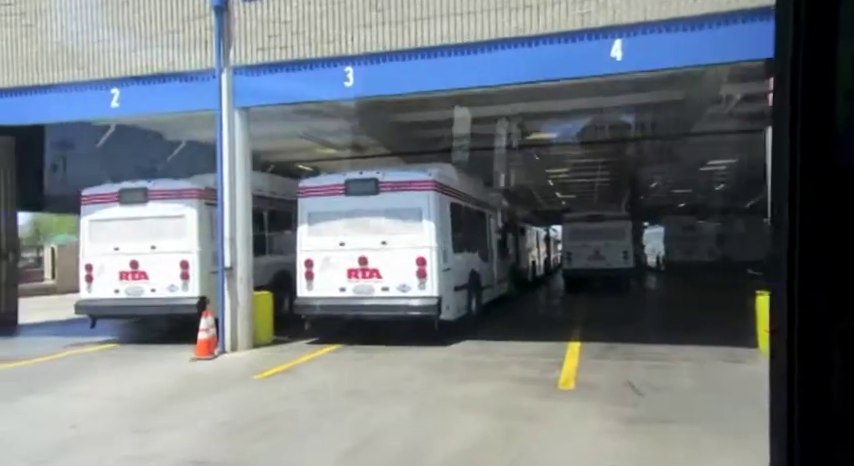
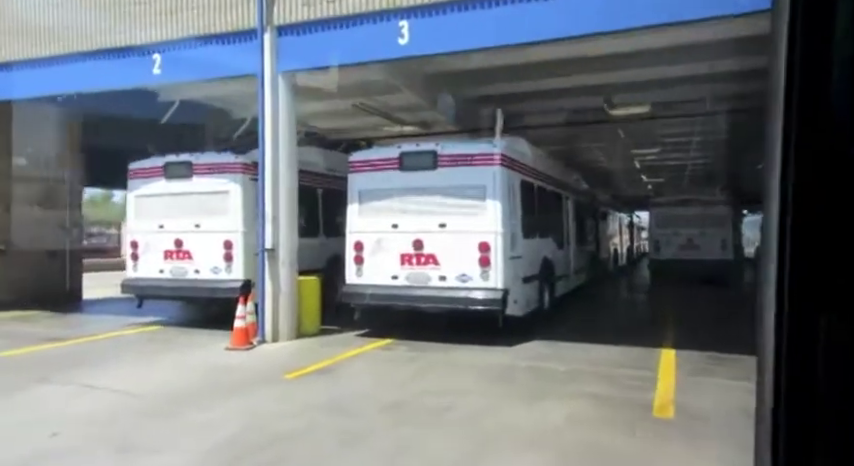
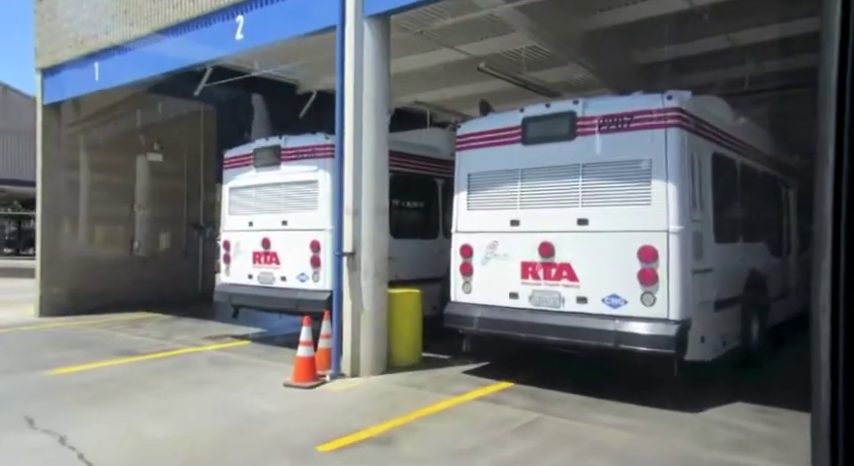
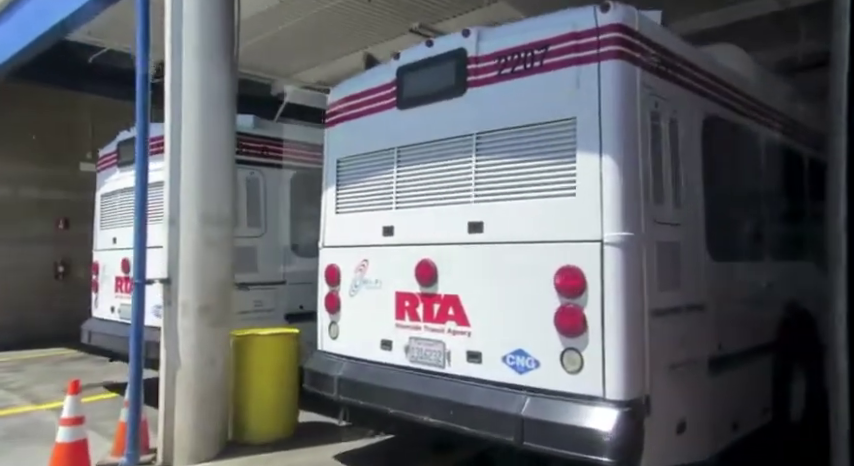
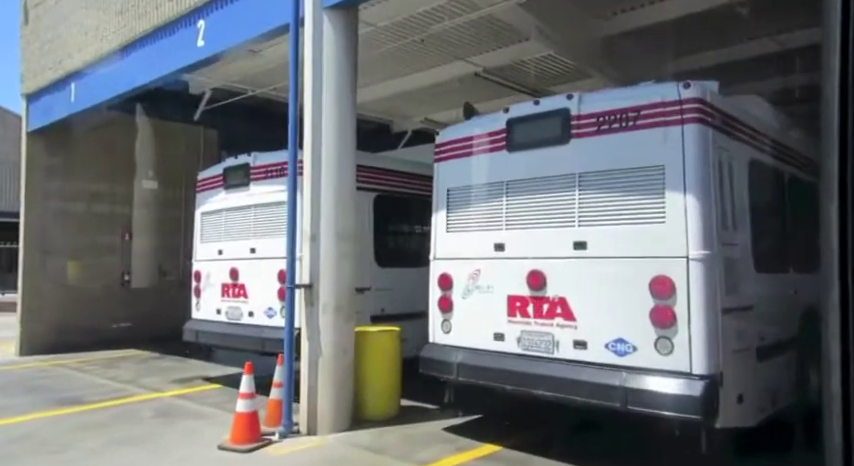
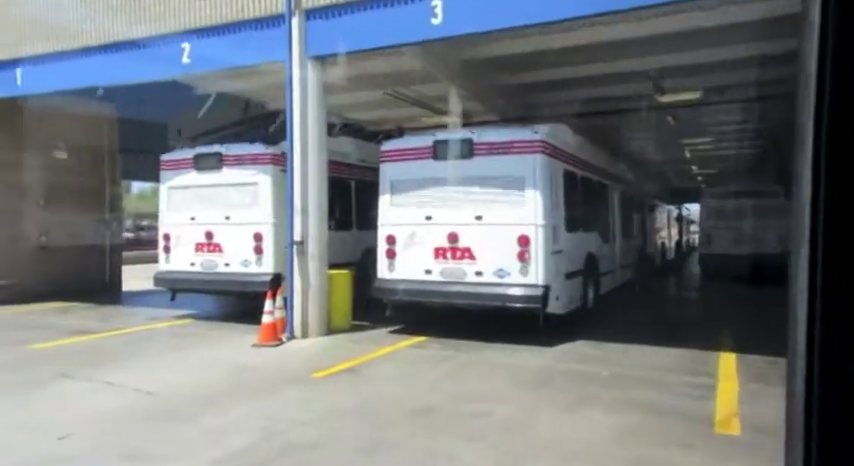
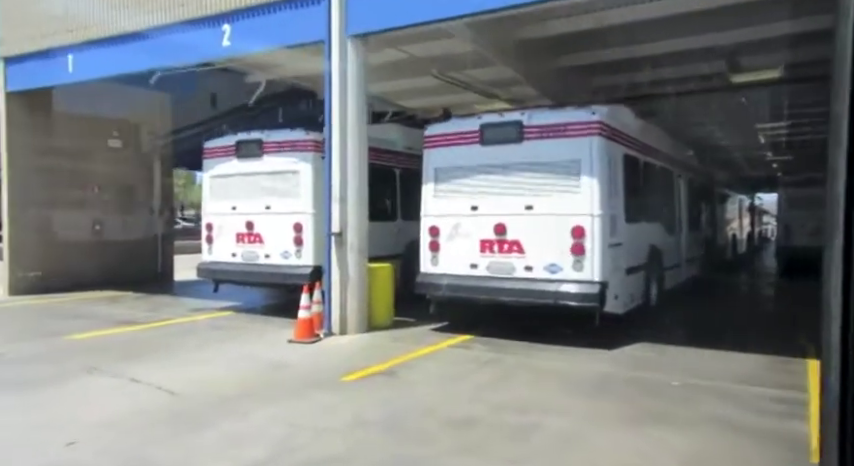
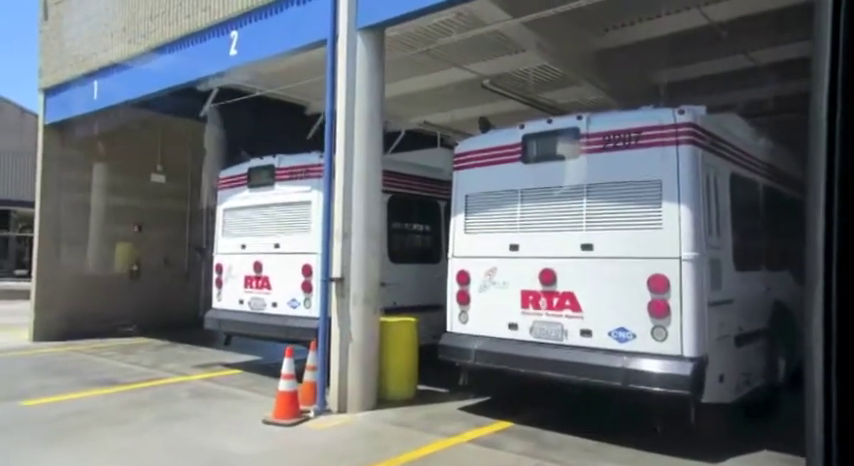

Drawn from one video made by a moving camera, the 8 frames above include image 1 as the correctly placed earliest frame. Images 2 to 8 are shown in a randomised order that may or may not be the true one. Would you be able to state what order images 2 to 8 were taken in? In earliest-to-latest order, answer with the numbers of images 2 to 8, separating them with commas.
2, 6, 7, 3, 8, 5, 4
